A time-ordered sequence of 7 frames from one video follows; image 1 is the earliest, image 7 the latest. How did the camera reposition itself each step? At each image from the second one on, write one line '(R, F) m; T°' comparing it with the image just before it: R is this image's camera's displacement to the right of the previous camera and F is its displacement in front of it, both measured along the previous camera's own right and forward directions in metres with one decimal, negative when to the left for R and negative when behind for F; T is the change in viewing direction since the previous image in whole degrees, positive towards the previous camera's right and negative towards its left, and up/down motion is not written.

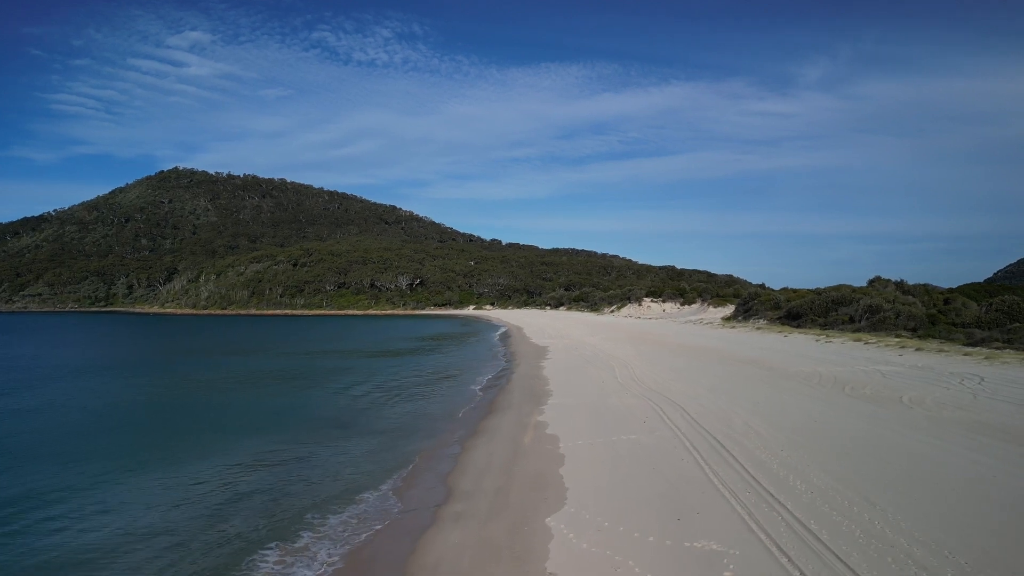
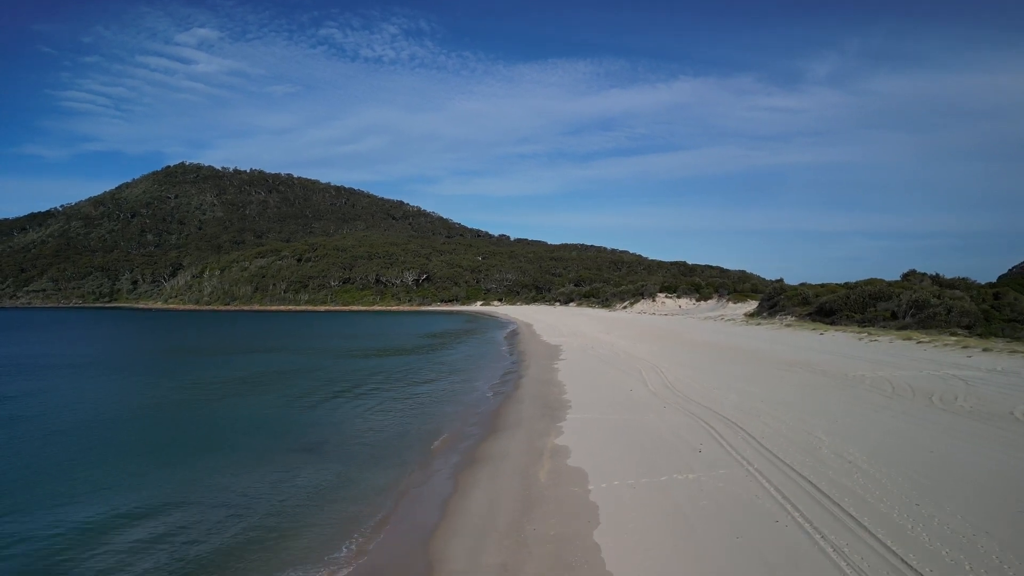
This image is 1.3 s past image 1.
(0.0, +2.0) m; -1°
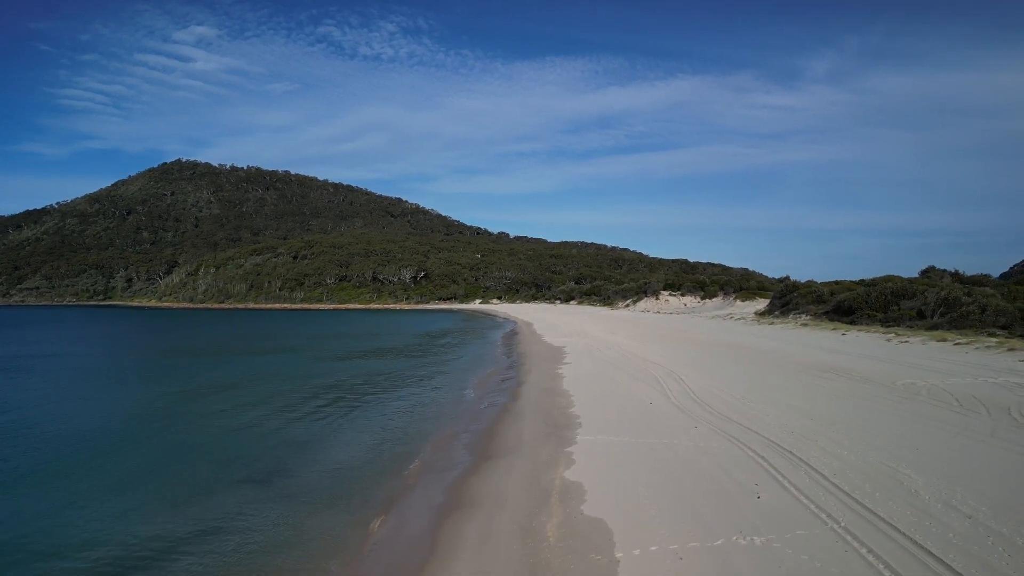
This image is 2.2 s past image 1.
(0.0, +1.5) m; 0°
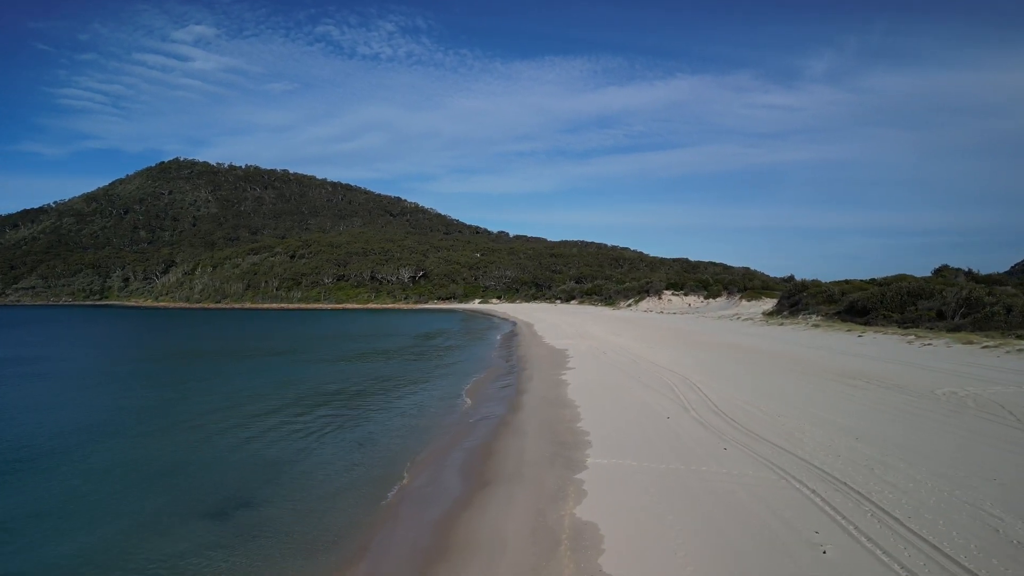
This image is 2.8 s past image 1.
(0.0, +0.9) m; 0°
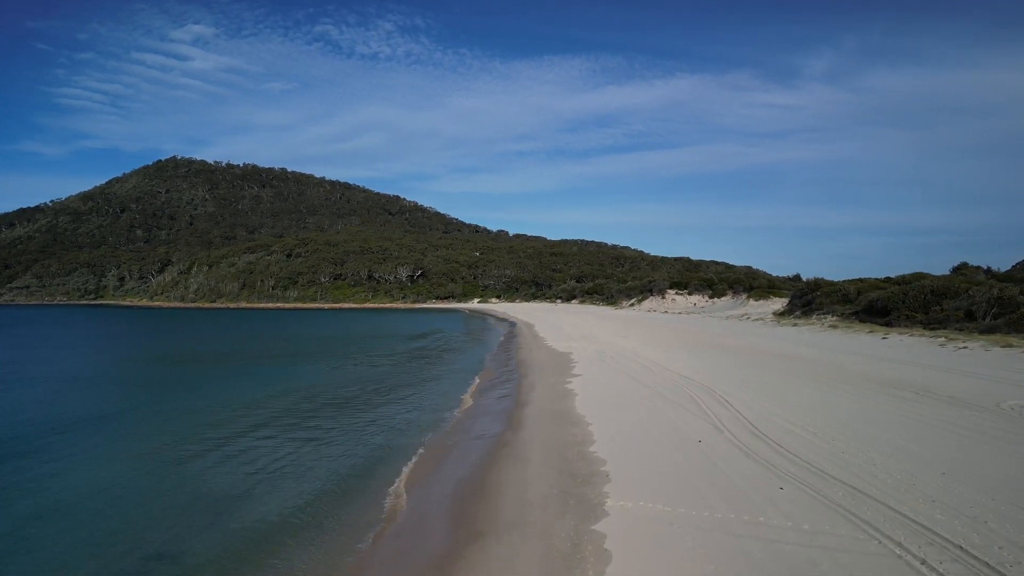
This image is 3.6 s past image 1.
(0.0, +1.3) m; 0°
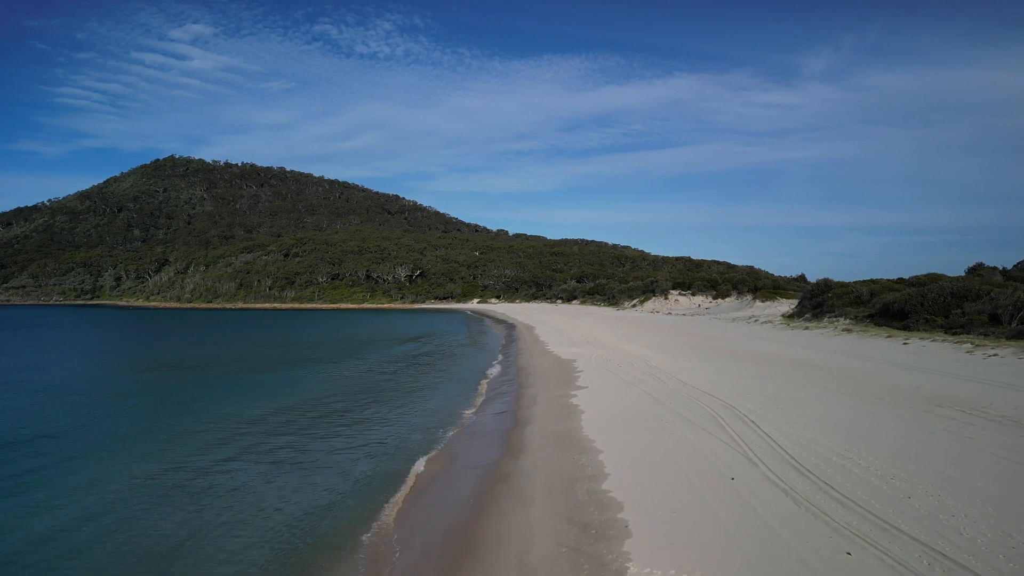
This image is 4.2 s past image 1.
(0.0, +0.9) m; 0°
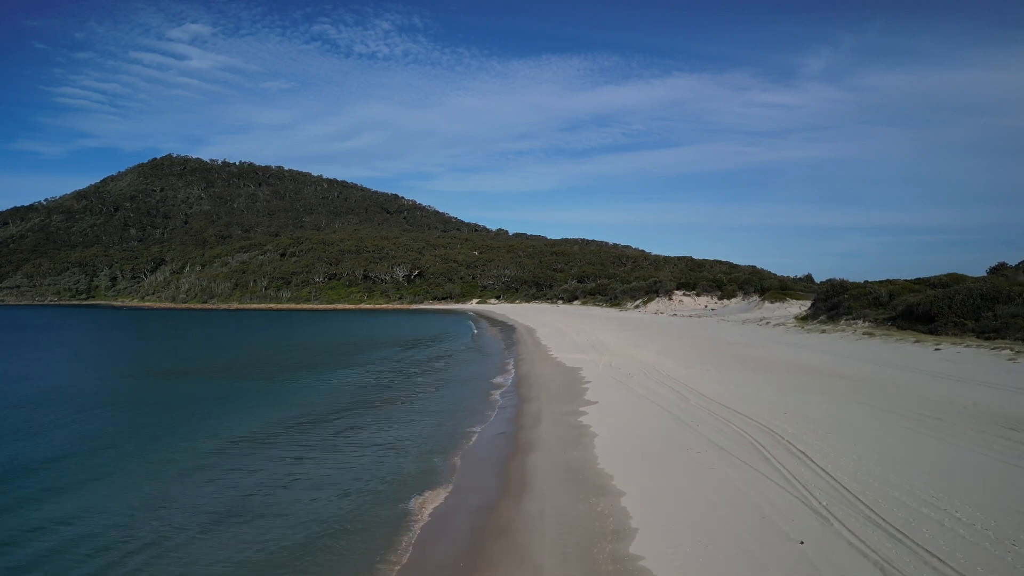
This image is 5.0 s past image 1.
(0.0, +1.2) m; 0°
